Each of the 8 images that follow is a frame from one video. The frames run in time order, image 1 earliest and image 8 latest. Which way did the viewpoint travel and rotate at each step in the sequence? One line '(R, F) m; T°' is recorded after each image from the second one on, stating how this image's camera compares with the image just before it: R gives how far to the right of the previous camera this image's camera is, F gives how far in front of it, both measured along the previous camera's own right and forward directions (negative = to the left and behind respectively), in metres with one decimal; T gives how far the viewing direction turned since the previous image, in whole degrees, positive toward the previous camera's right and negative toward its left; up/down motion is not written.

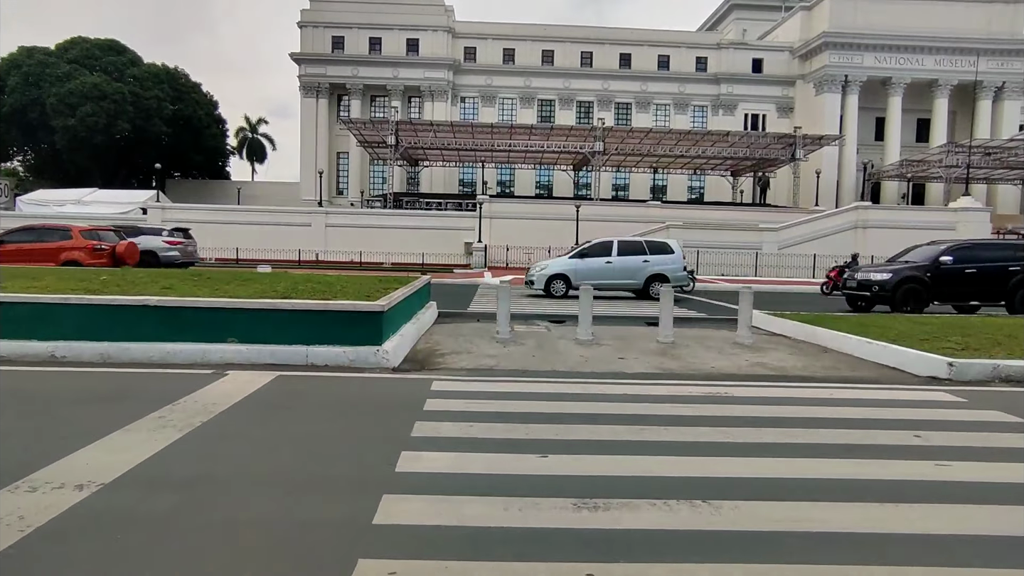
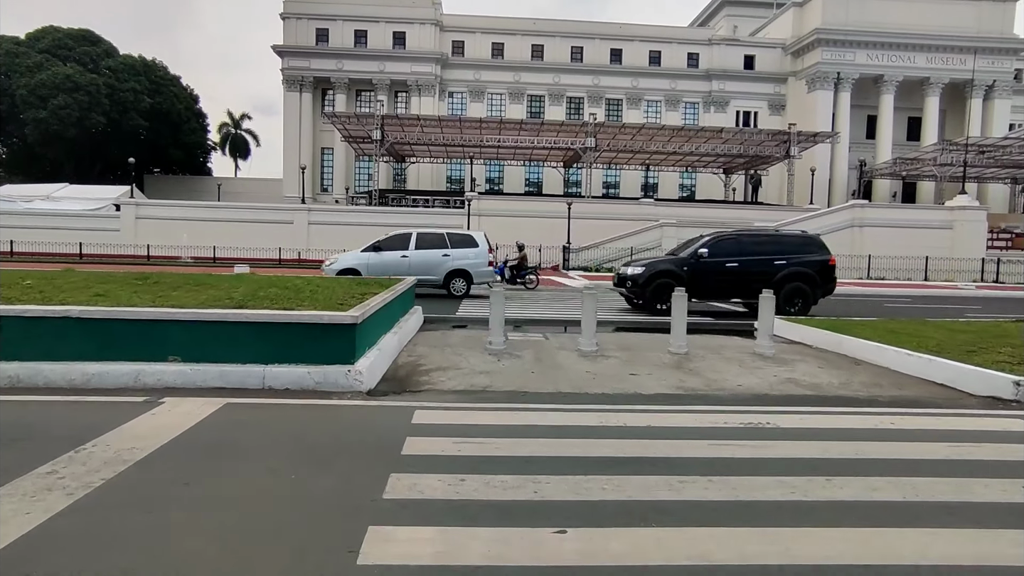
(-0.1, +1.1) m; +1°
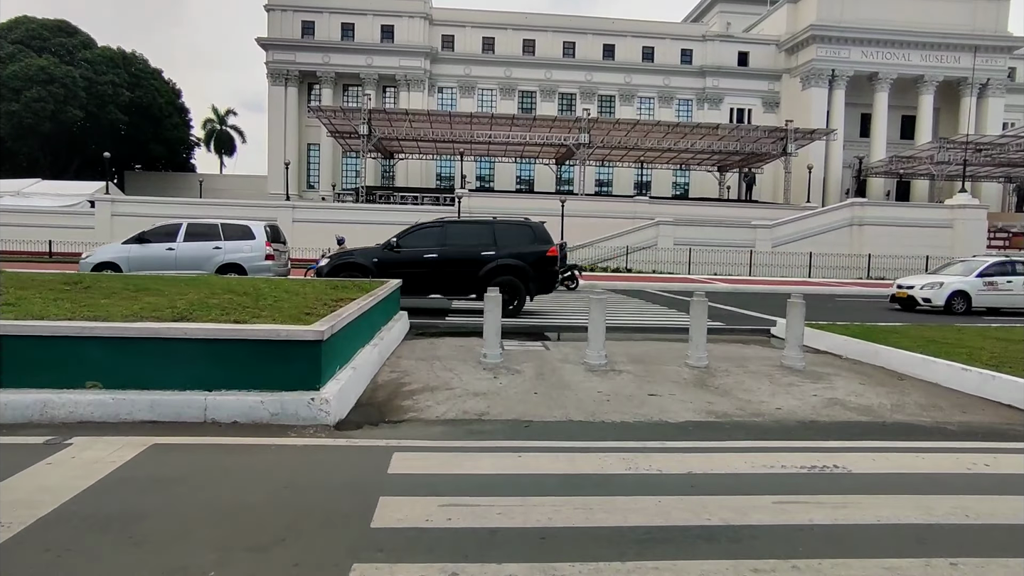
(-0.1, +1.1) m; +1°
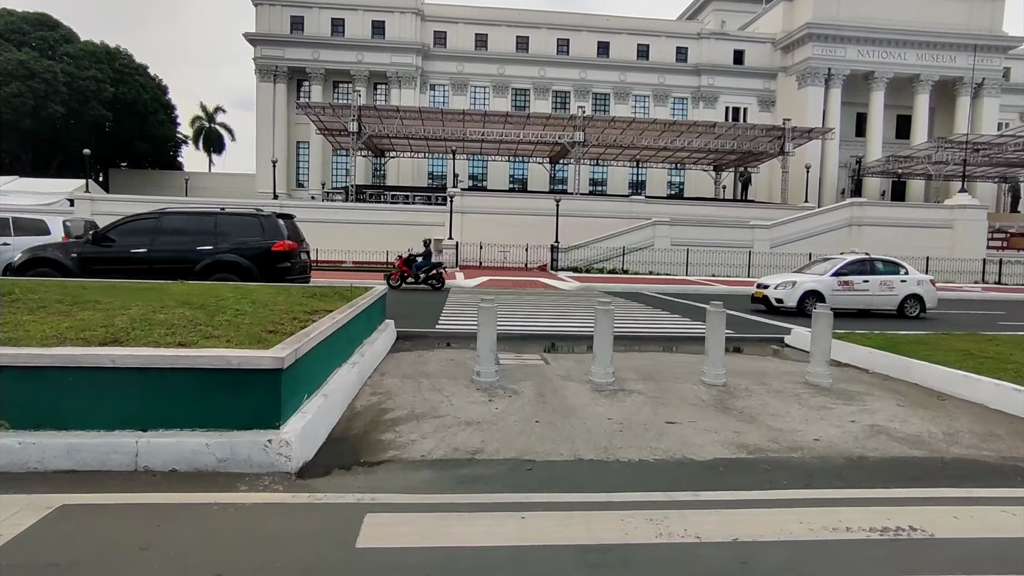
(-0.1, +0.8) m; +1°
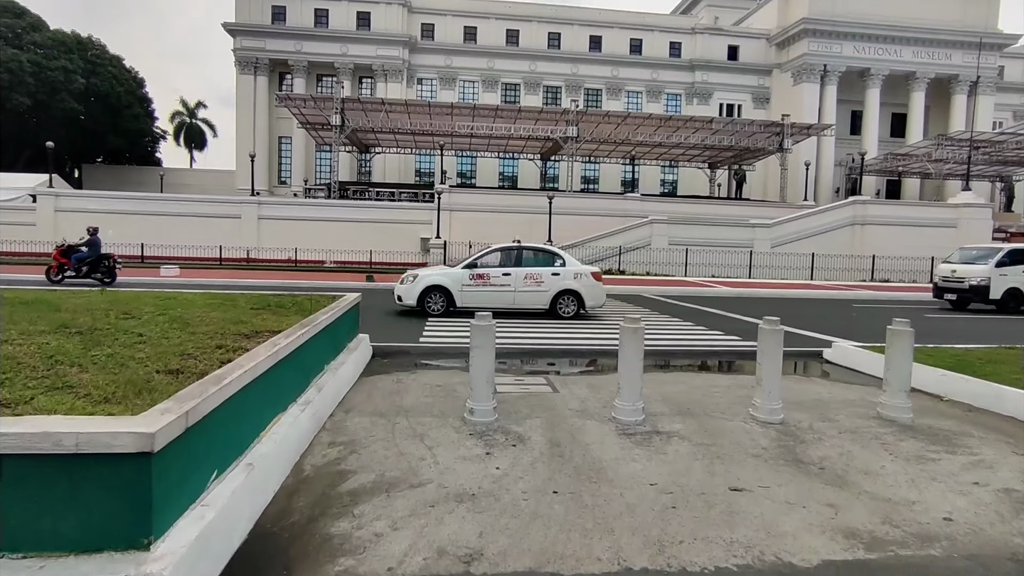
(-0.1, +1.6) m; +1°
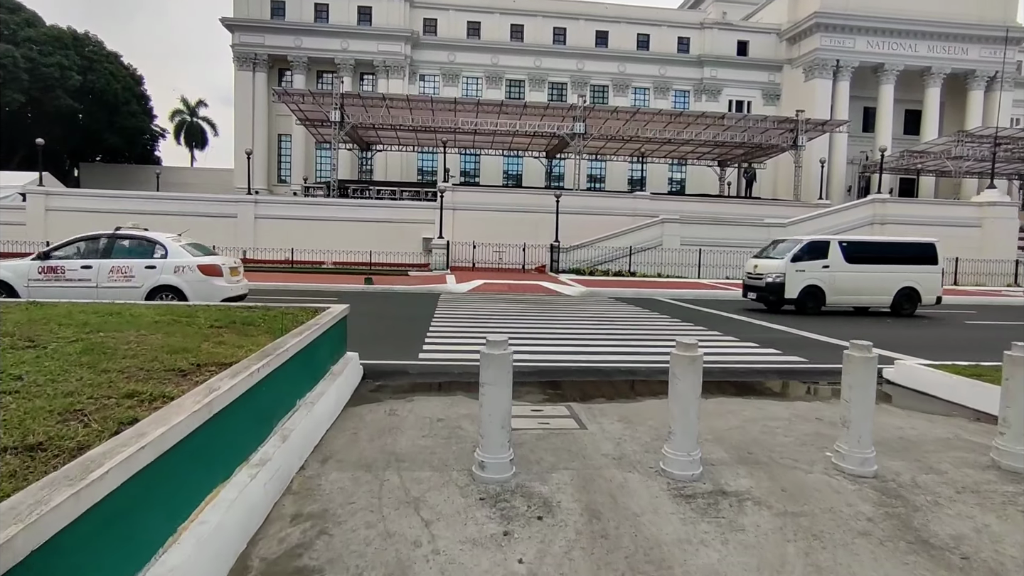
(-0.1, +1.2) m; 0°
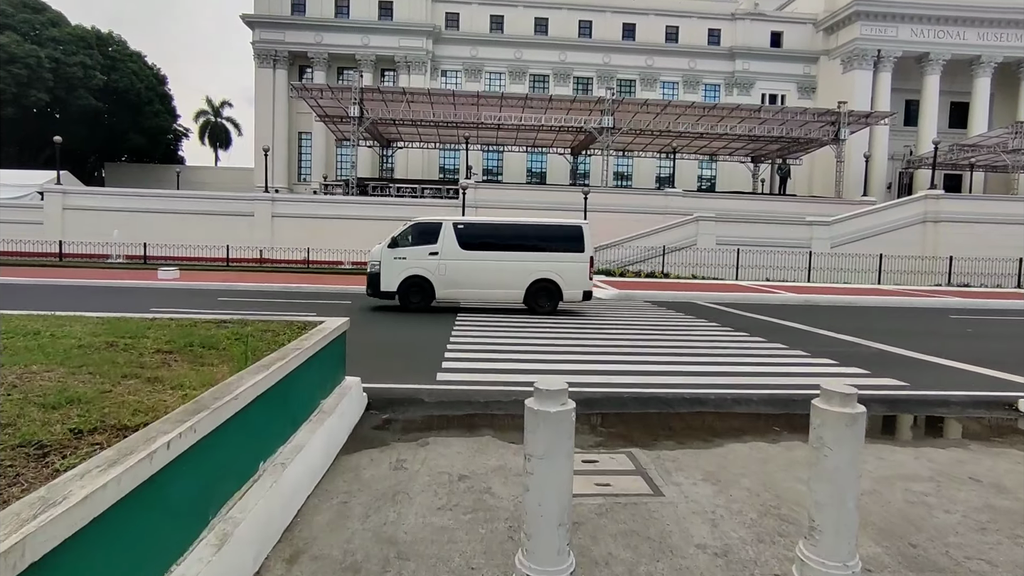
(-0.2, +1.5) m; -2°
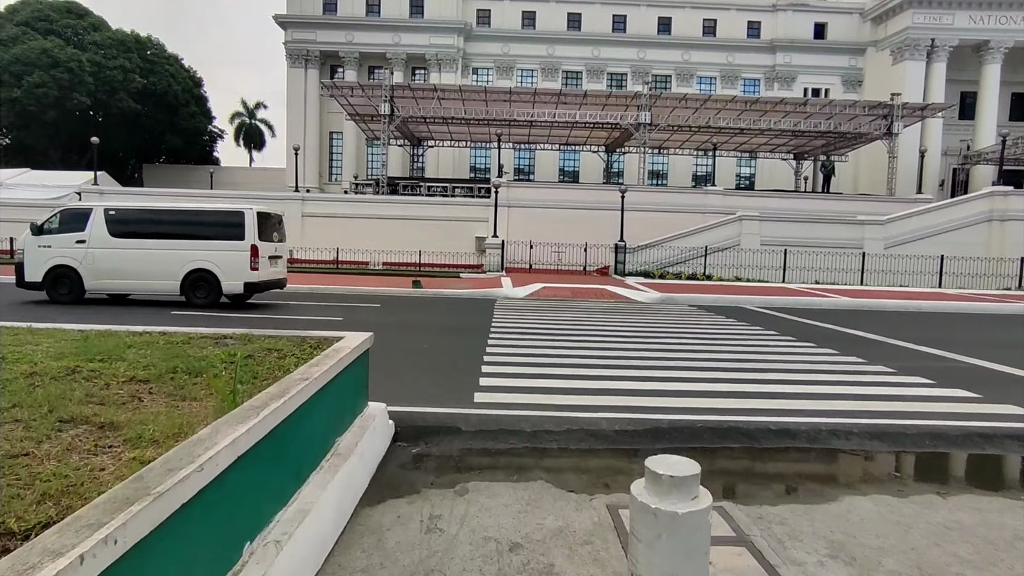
(-0.2, +1.0) m; -3°
